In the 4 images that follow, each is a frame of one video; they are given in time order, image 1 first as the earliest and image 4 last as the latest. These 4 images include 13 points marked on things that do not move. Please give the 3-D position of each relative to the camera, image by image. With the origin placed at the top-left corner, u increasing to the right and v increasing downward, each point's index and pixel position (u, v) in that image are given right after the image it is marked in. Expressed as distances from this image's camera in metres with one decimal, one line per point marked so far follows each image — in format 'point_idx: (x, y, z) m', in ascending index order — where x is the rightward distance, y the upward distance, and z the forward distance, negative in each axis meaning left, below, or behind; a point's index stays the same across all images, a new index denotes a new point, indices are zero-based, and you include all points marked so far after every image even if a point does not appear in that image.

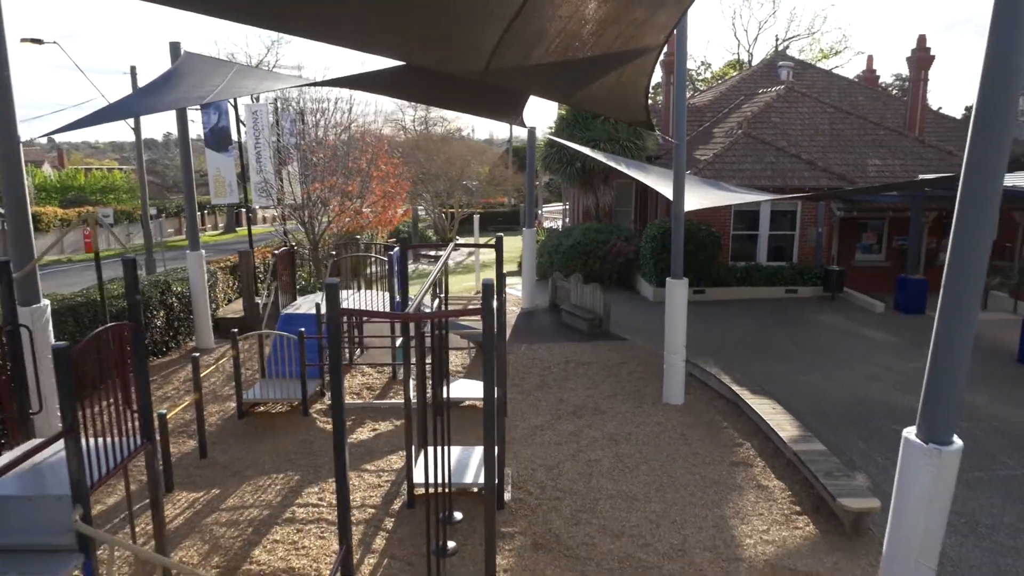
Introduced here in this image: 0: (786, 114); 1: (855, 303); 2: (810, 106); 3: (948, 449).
0: (+6.5, +4.2, +18.3) m
1: (+6.2, -0.3, +13.8) m
2: (+7.2, +4.4, +18.7) m
3: (+1.9, -0.7, +3.4) m
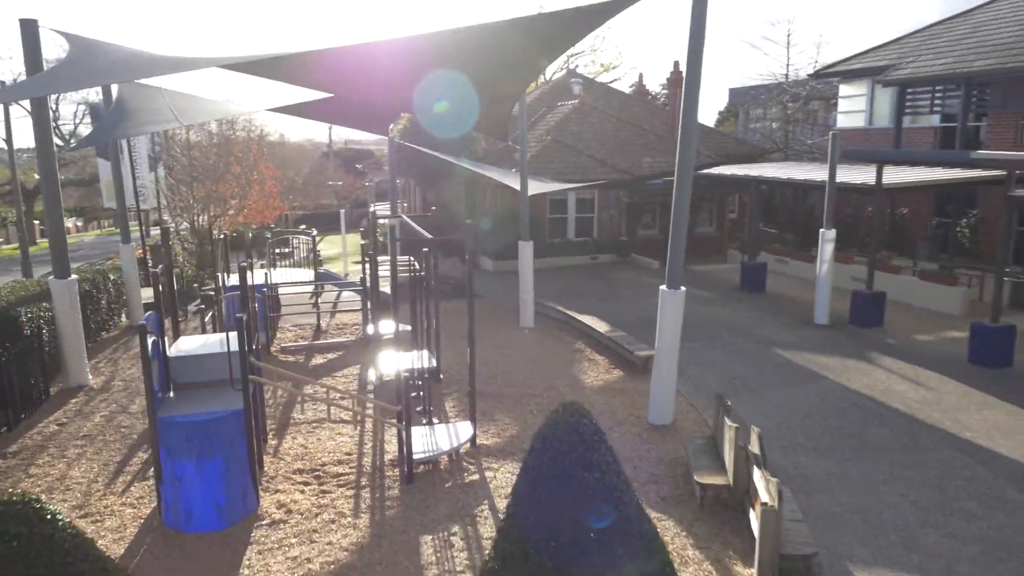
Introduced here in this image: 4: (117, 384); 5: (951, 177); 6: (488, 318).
0: (+2.1, +5.0, +23.1) m
1: (+3.1, +0.6, +18.7) m
2: (+2.6, +5.3, +23.6) m
3: (+1.6, -0.1, +7.5) m
4: (-5.2, -1.3, +10.0) m
5: (+7.2, +1.8, +12.7) m
6: (-0.4, -0.5, +13.0) m
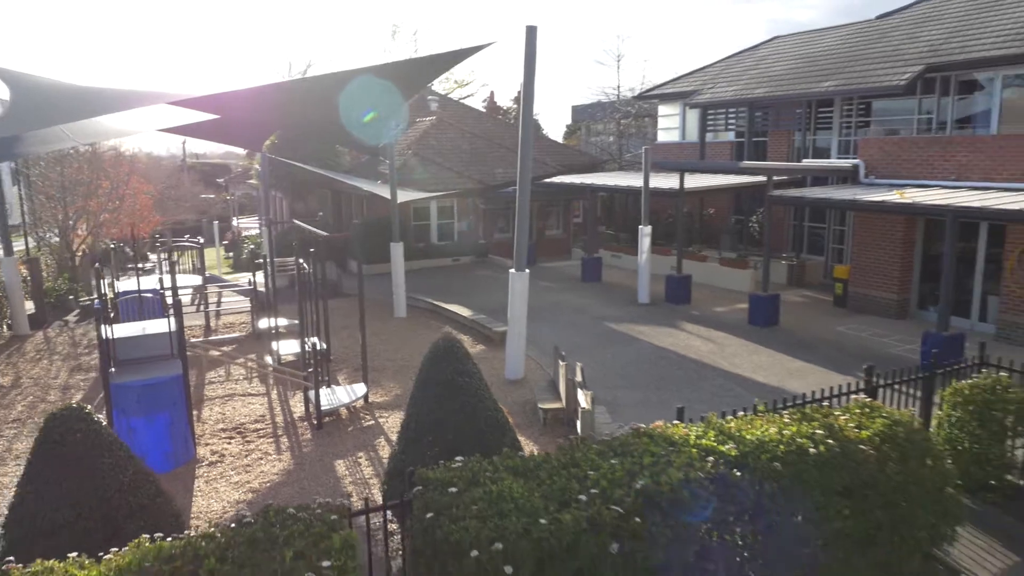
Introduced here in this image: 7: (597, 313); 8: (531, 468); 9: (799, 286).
0: (-2.4, +4.9, +25.1) m
1: (-0.4, +0.6, +20.9) m
2: (-2.0, +5.2, +25.8) m
3: (+0.2, +0.2, +9.7) m
4: (-6.9, -1.3, +10.9) m
5: (+4.6, +2.2, +15.8) m
6: (-2.8, -0.4, +14.7) m
7: (+1.5, -0.4, +13.8) m
8: (+0.1, -1.0, +4.3) m
9: (+5.8, +0.1, +15.5) m
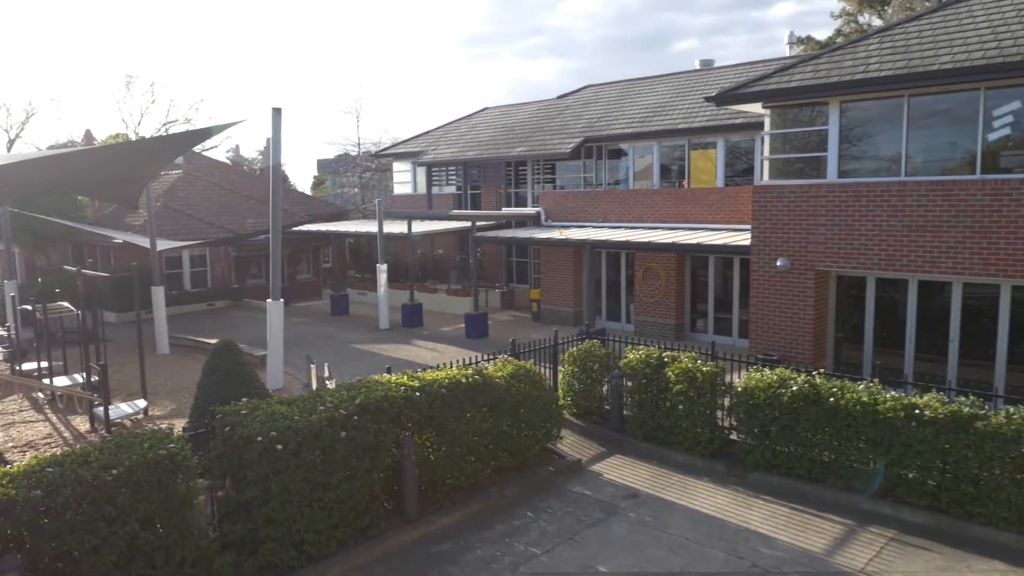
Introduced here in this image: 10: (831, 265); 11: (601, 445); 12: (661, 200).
0: (-11.2, +3.3, +26.2) m
1: (-7.7, -0.6, +22.6) m
2: (-11.0, +3.6, +27.0) m
3: (-3.7, -0.2, +12.1) m
4: (-10.7, -2.1, +11.0) m
5: (-1.4, +1.5, +19.4) m
6: (-8.0, -1.3, +15.9) m
7: (-3.6, -1.1, +16.4) m
8: (-2.0, -1.0, +6.9) m
9: (-0.1, -0.5, +19.4) m
10: (+4.5, +0.3, +10.9) m
11: (+1.1, -1.9, +9.4) m
12: (+3.0, +1.8, +15.7) m
